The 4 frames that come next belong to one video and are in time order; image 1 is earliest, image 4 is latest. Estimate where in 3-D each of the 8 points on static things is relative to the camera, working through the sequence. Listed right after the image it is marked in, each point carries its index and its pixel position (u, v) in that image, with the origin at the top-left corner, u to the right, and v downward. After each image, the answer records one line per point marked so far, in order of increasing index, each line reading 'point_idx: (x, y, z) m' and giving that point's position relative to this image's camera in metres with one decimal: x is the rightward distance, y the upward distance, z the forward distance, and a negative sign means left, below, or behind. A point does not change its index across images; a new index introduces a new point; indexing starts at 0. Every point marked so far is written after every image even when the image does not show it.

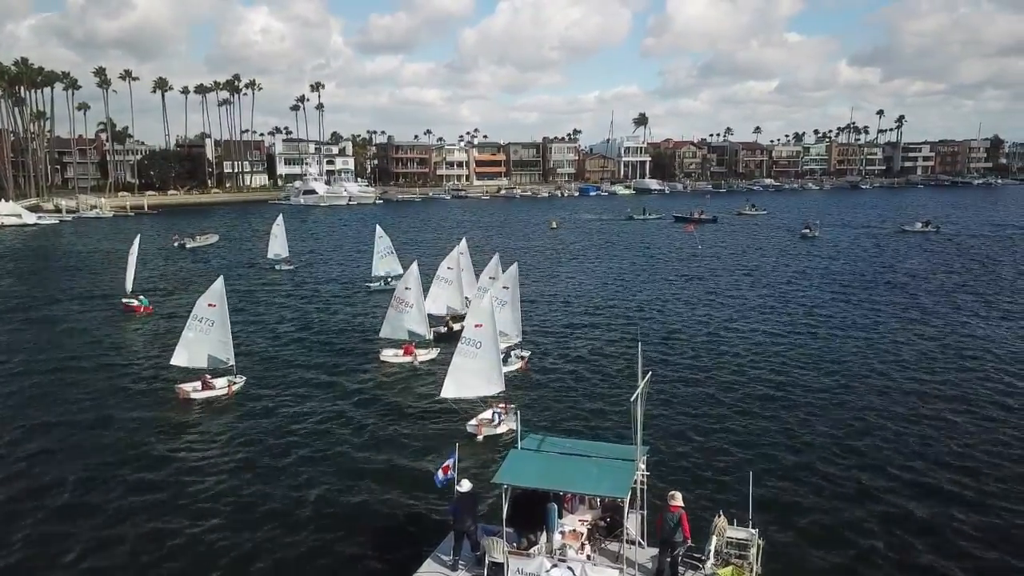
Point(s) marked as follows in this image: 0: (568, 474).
0: (+1.3, -4.2, +16.1) m
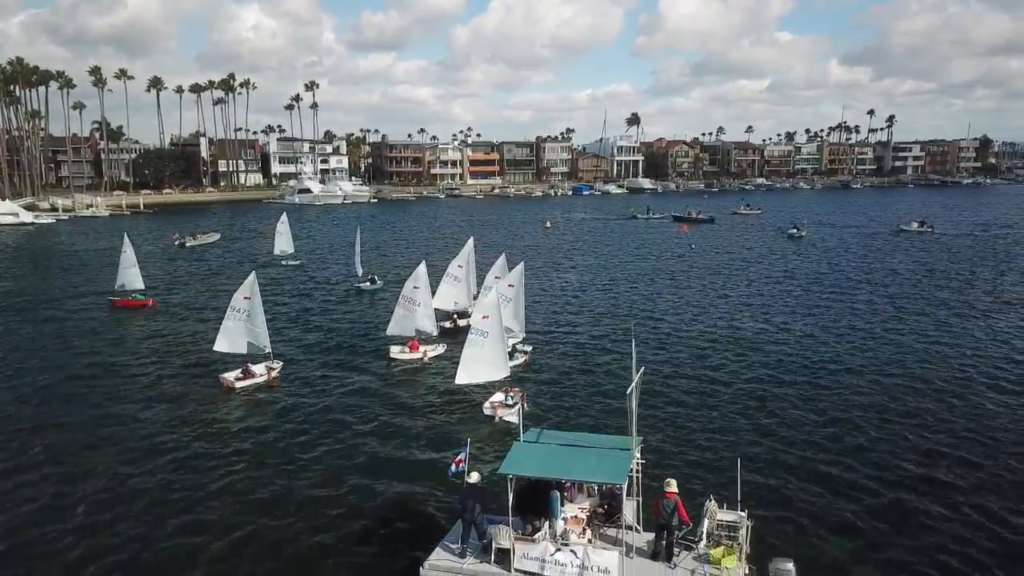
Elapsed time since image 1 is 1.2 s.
0: (+1.4, -4.3, +17.1) m
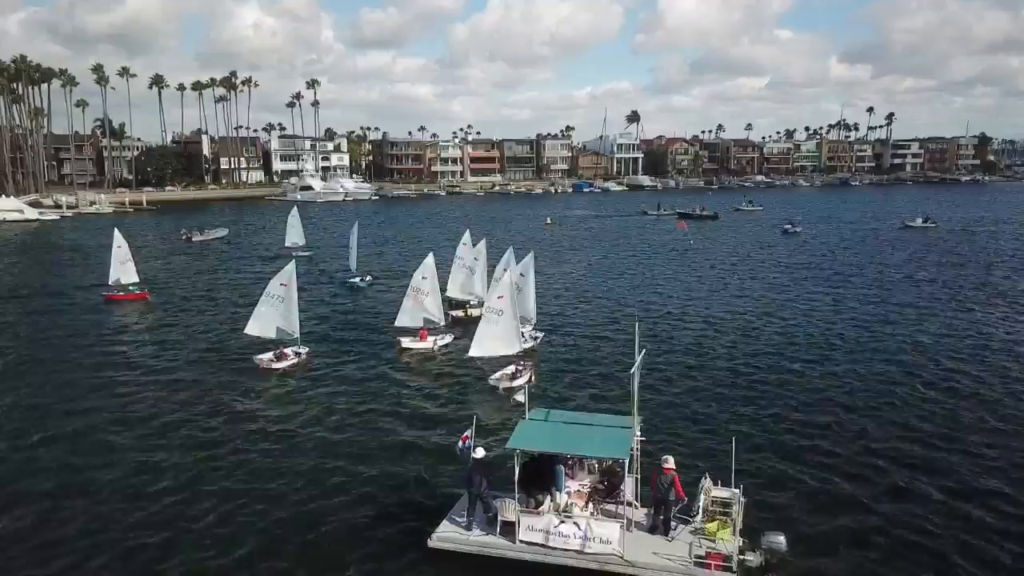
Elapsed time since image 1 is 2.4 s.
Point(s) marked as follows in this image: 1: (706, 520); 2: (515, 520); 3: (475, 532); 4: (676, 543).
0: (+1.6, -3.9, +18.0) m
1: (+4.9, -5.8, +17.7) m
2: (+0.1, -5.7, +17.2) m
3: (-0.9, -6.1, +17.6) m
4: (+4.0, -6.1, +17.0) m
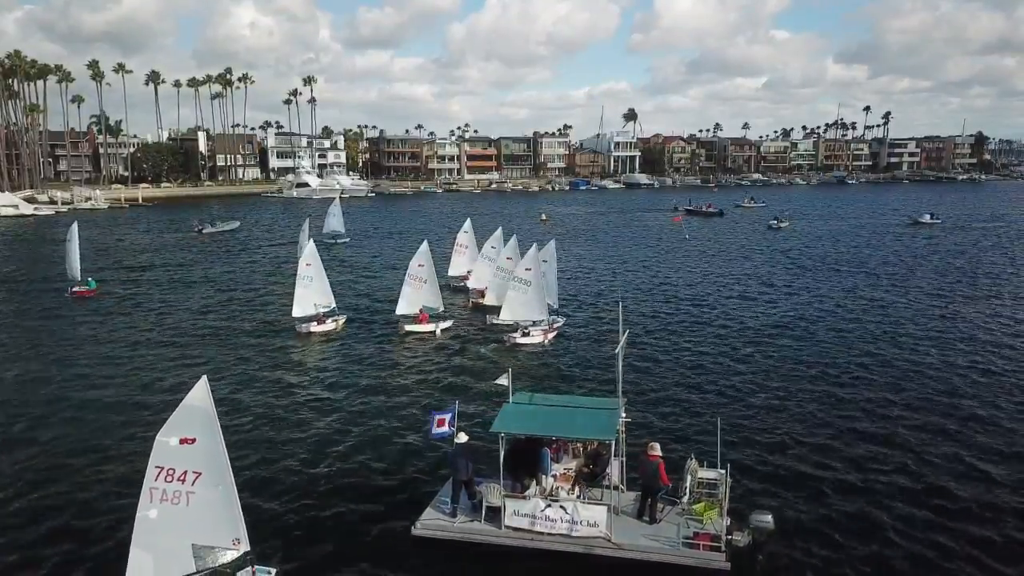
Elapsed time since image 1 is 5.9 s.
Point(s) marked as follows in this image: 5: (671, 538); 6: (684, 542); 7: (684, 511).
0: (+1.2, -3.4, +18.0) m
1: (+4.6, -5.3, +17.7) m
2: (-0.2, -5.1, +17.2) m
3: (-1.3, -5.6, +17.5) m
4: (+3.6, -5.6, +17.0) m
5: (+3.7, -5.7, +16.2) m
6: (+3.9, -5.8, +16.1) m
7: (+4.2, -5.5, +17.4) m
